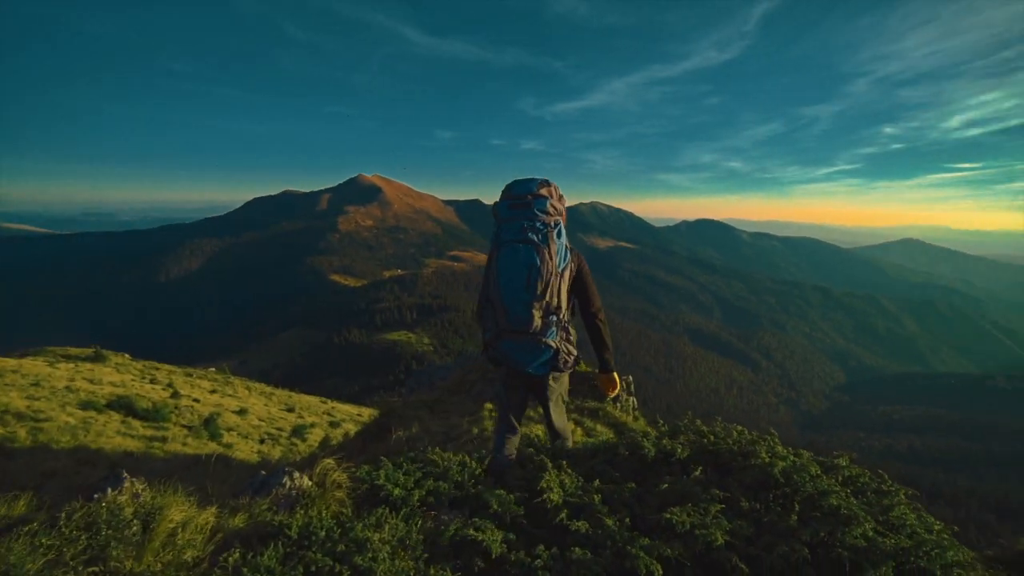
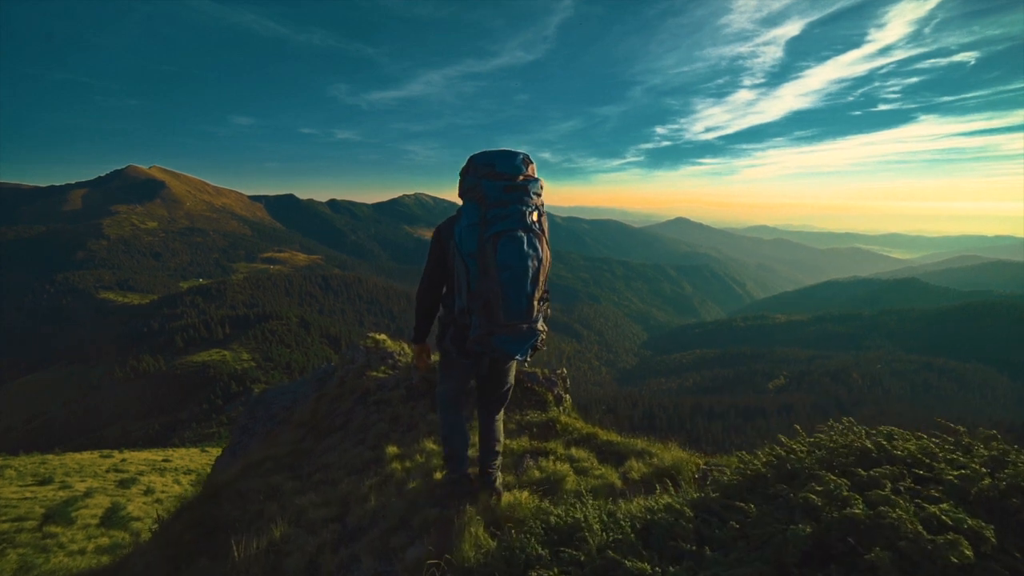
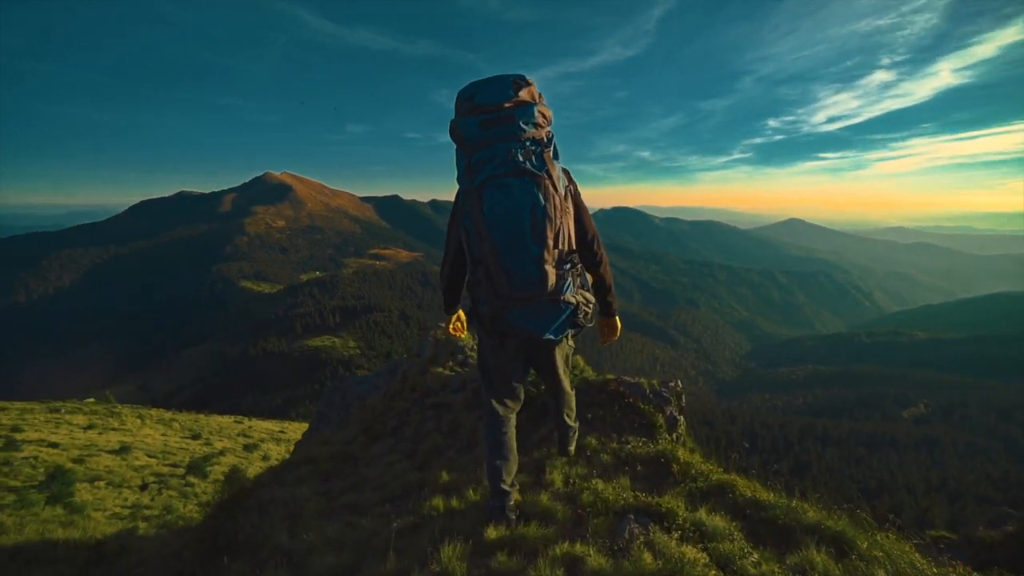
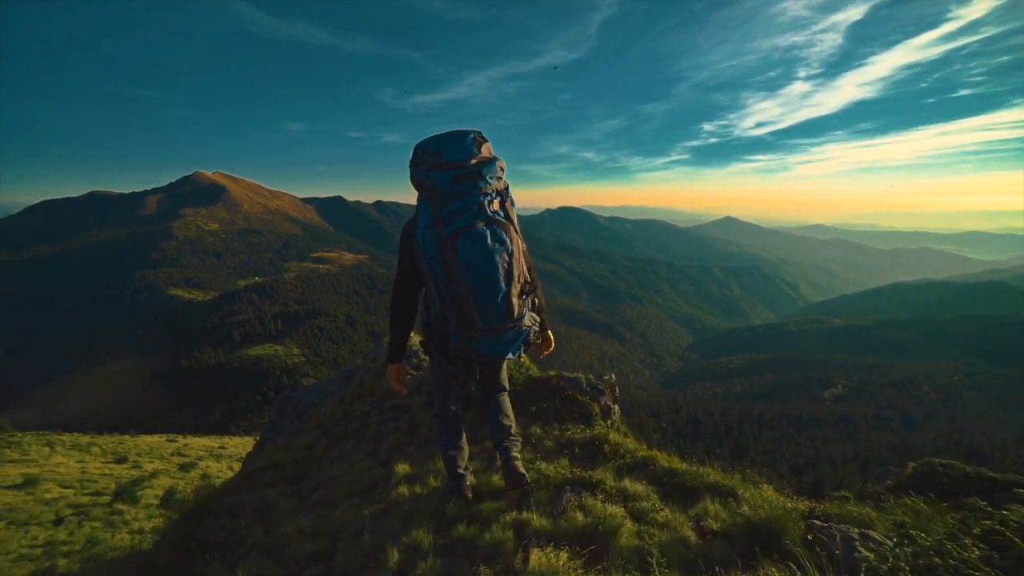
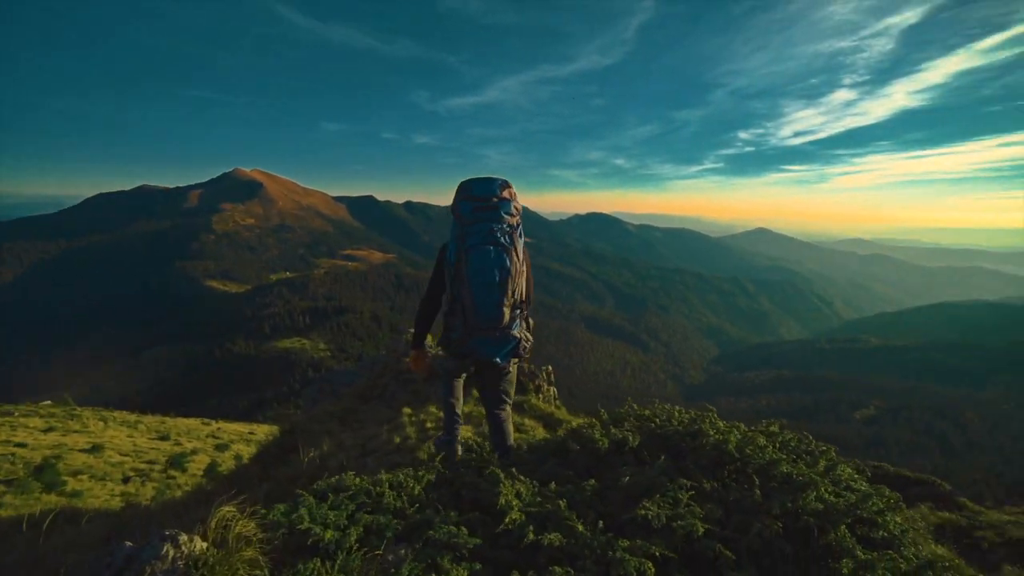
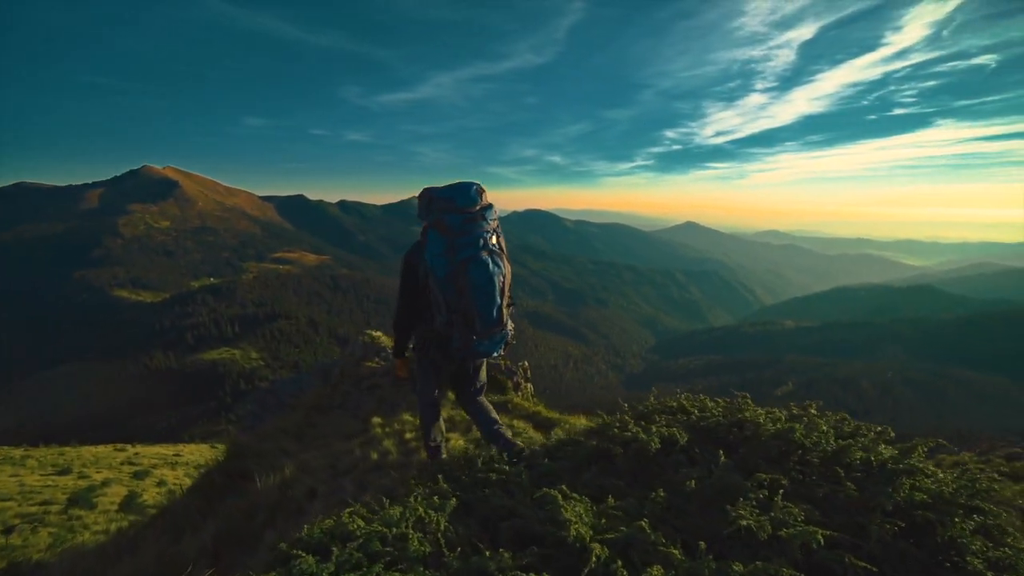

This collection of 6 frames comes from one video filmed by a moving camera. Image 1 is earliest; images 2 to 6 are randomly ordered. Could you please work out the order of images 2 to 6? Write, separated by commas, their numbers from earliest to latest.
5, 6, 2, 4, 3
